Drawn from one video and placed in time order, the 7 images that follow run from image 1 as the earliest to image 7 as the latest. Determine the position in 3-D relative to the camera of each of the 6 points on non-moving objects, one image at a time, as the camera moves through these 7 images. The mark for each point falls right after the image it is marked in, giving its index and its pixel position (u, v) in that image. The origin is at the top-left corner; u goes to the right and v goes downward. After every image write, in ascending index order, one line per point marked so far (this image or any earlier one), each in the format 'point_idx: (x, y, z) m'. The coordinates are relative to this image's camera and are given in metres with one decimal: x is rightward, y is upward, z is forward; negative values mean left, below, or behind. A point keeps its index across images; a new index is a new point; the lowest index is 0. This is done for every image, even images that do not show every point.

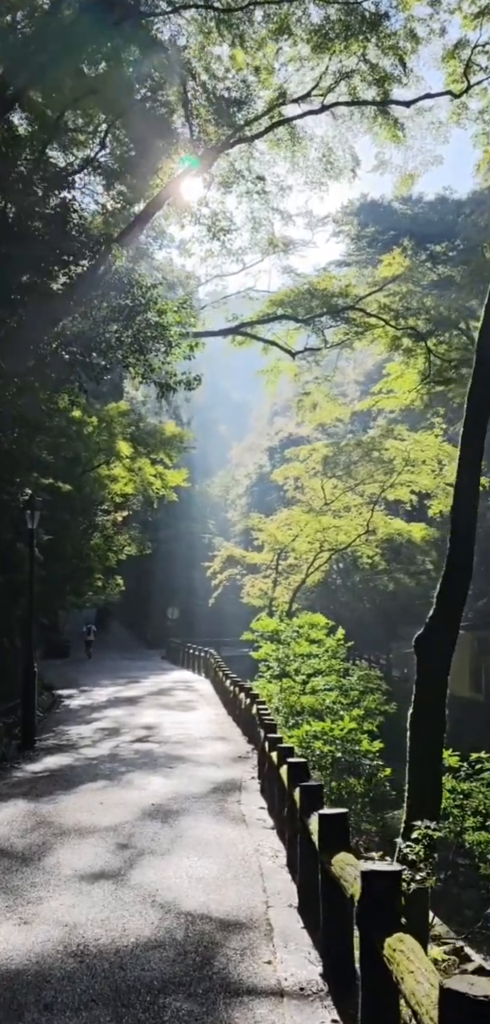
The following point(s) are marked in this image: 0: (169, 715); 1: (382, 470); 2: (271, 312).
0: (-1.1, -2.8, +11.5) m
1: (+2.7, +0.8, +16.6) m
2: (+0.5, +3.5, +14.5) m
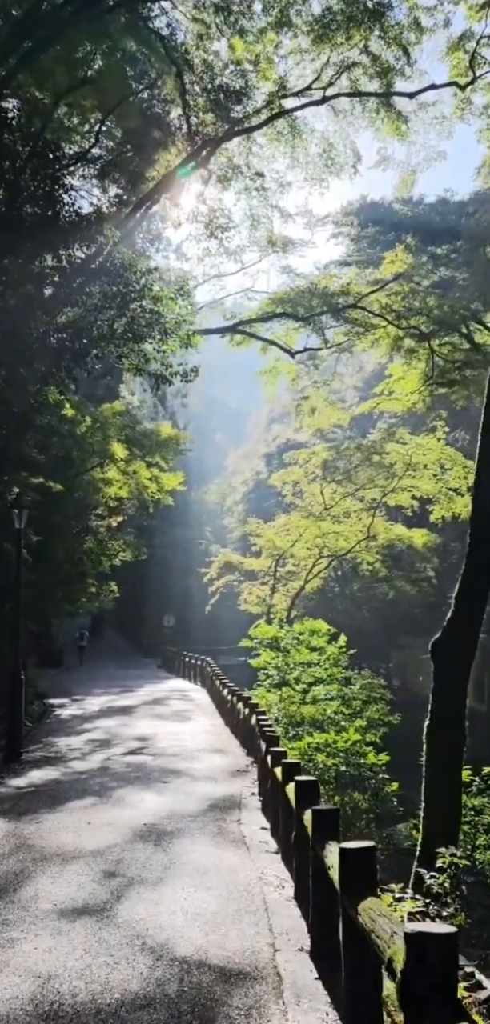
0: (-1.1, -2.8, +11.0) m
1: (+2.6, +0.7, +16.2) m
2: (+0.4, +3.4, +14.2) m
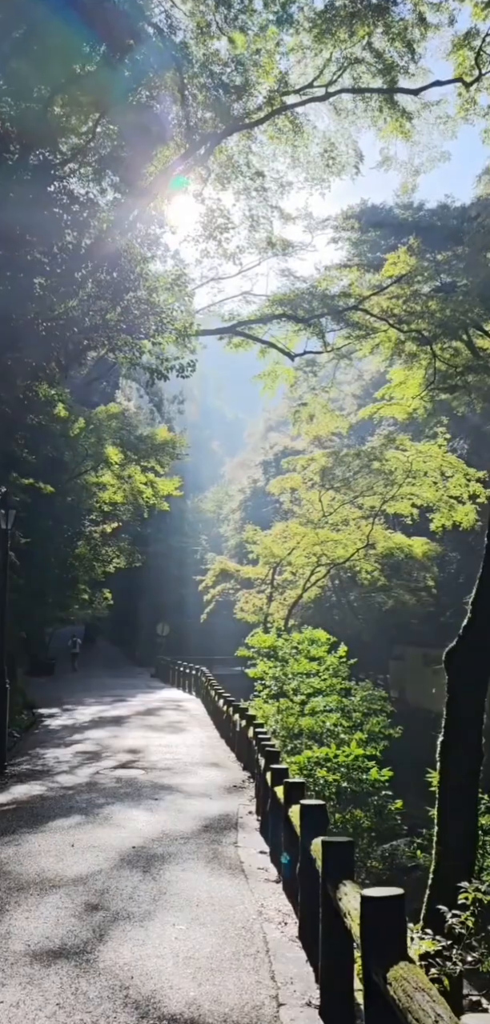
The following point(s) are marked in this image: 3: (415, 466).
0: (-1.1, -2.9, +10.7) m
1: (+2.6, +0.6, +15.9) m
2: (+0.4, +3.3, +13.9) m
3: (+3.1, +0.8, +15.3) m
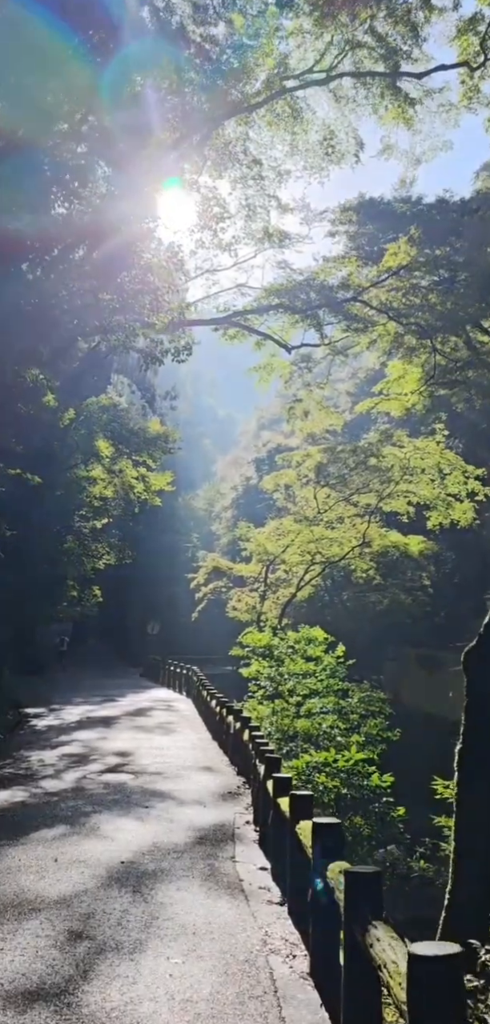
0: (-1.2, -2.8, +10.3) m
1: (+2.5, +0.6, +15.6) m
2: (+0.3, +3.4, +13.6) m
3: (+3.0, +0.9, +15.0) m
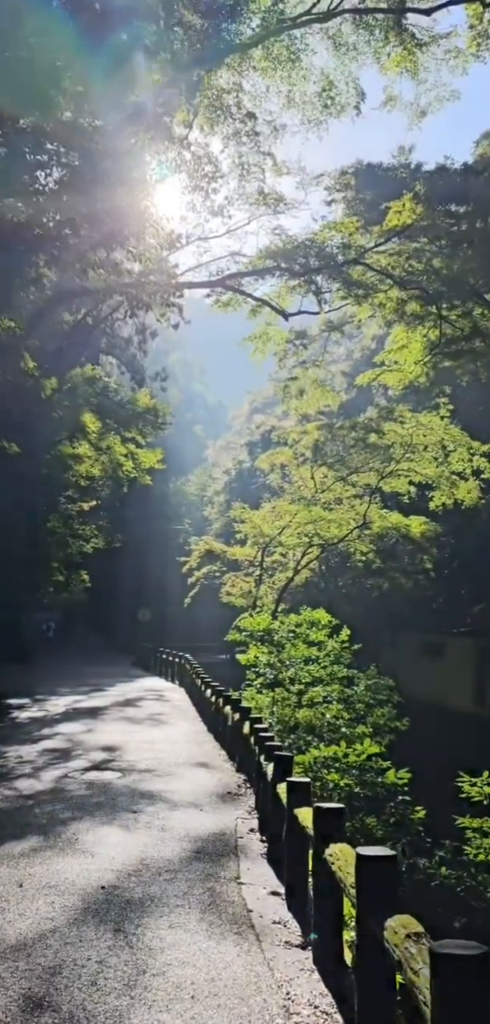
0: (-1.3, -2.5, +9.6) m
1: (+2.4, +1.0, +14.9) m
2: (+0.2, +3.7, +12.8) m
3: (+2.9, +1.2, +14.3) m
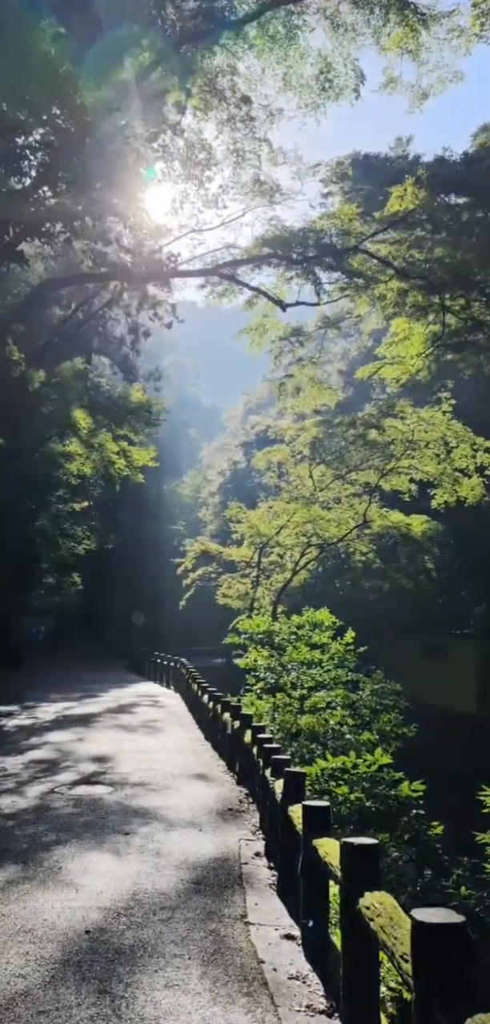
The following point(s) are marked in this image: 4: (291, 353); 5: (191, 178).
0: (-1.3, -2.5, +9.2) m
1: (+2.3, +1.0, +14.5) m
2: (+0.2, +3.7, +12.4) m
3: (+2.8, +1.3, +13.8) m
4: (+0.8, +2.8, +14.7) m
5: (-0.8, +5.1, +12.8) m
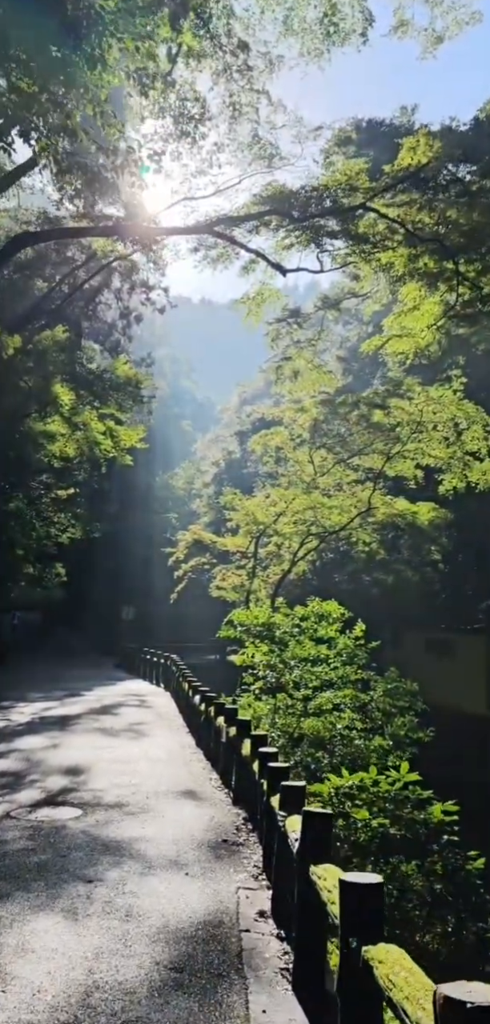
0: (-1.3, -2.3, +8.2) m
1: (+2.2, +1.2, +13.5) m
2: (+0.1, +4.0, +11.4) m
3: (+2.8, +1.5, +12.9) m
4: (+0.8, +3.0, +13.7) m
5: (-0.9, +5.3, +11.8) m
